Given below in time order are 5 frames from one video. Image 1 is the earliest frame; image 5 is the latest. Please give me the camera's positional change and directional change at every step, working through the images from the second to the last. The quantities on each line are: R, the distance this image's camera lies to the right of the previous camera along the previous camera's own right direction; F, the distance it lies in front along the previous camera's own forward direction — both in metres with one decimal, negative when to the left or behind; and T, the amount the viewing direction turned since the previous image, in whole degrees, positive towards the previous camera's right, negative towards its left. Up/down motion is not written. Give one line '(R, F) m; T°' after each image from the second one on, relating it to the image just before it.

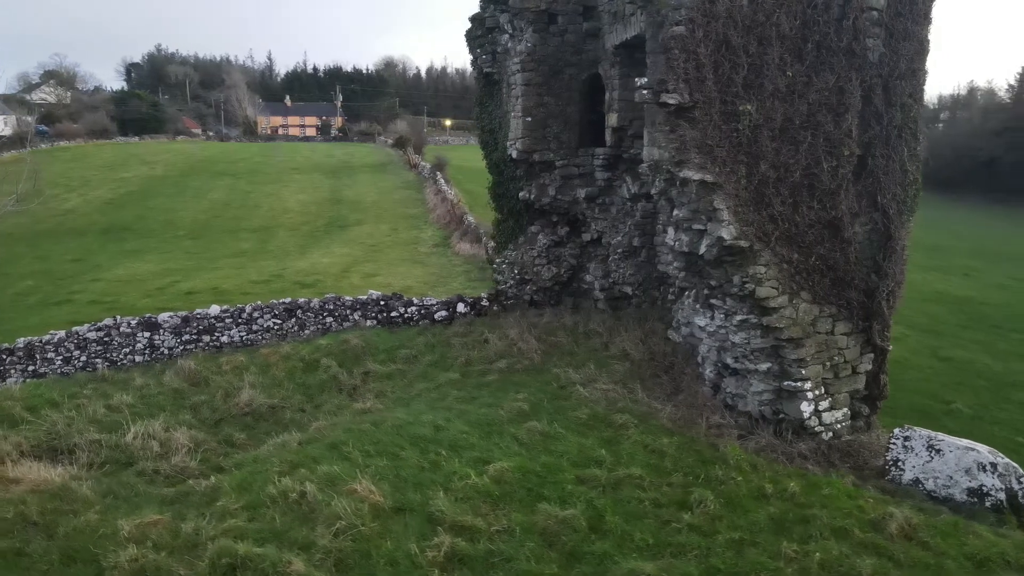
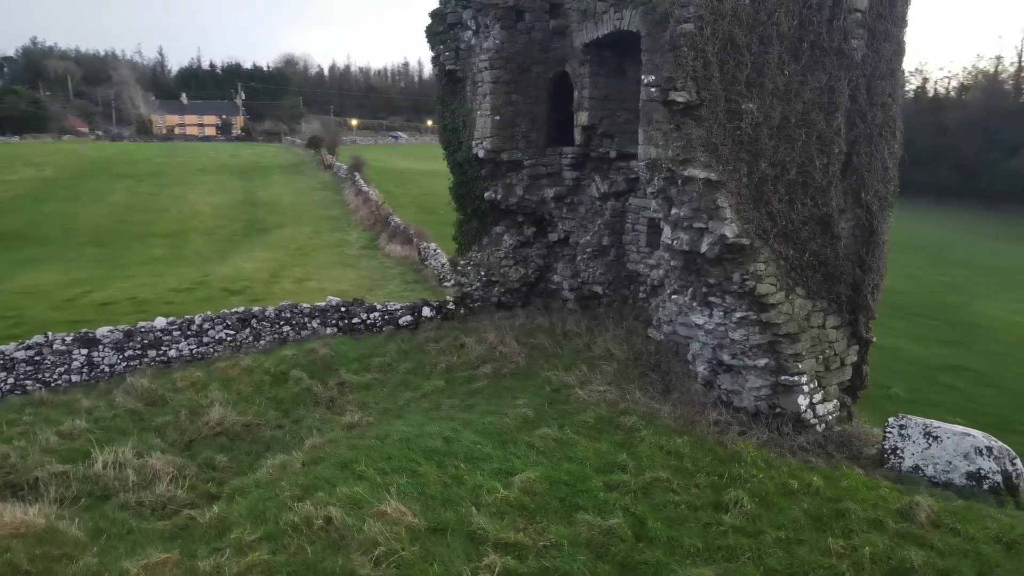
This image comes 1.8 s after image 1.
(-0.9, +0.3) m; +7°
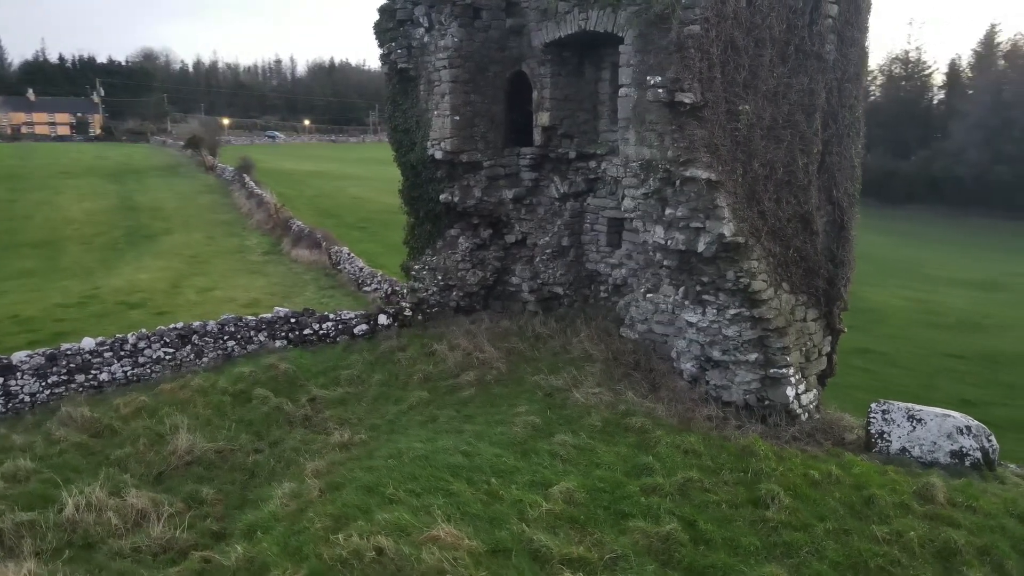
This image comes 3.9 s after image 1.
(-1.1, +0.3) m; +9°
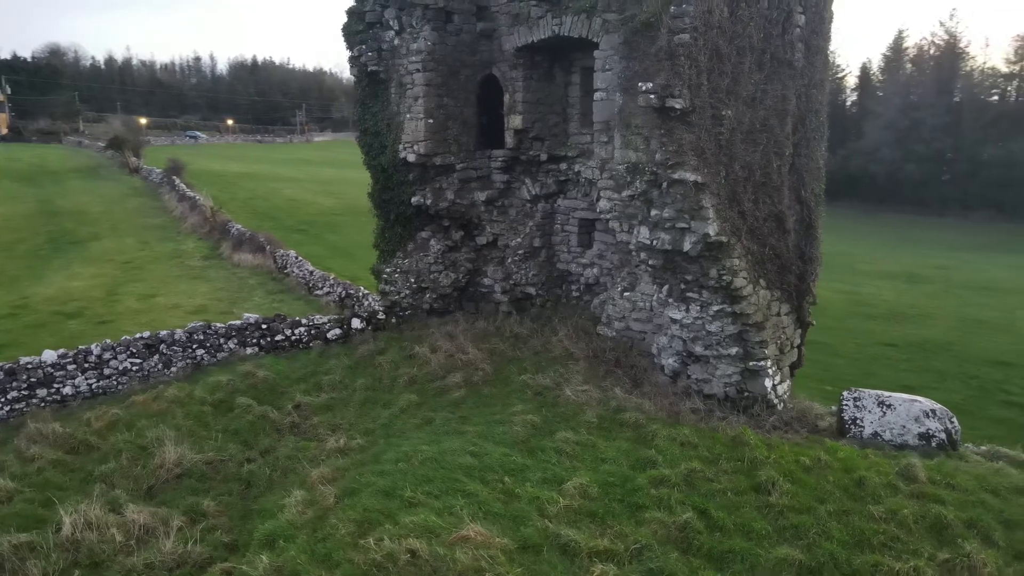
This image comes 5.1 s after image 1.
(-0.6, -0.1) m; +5°
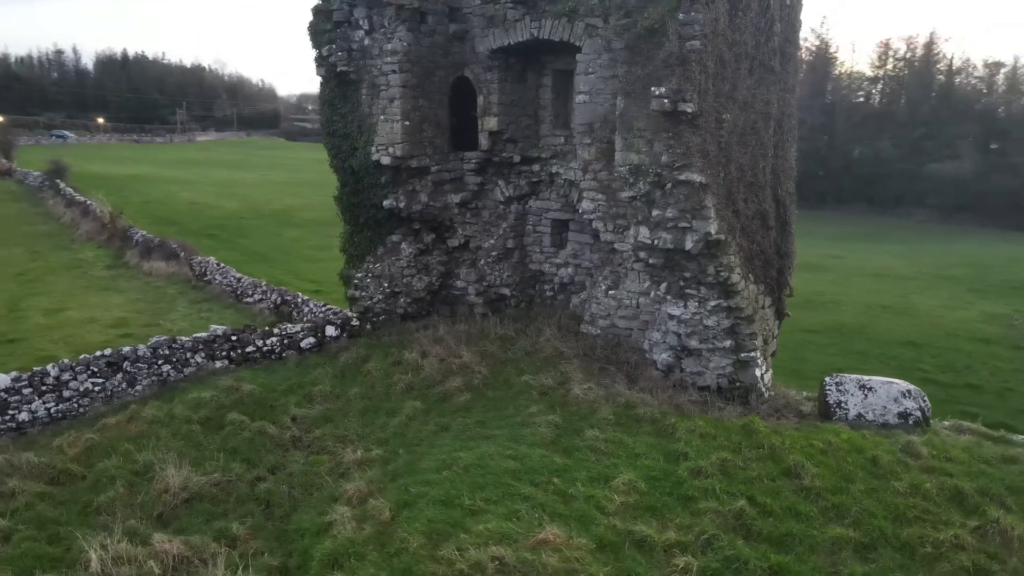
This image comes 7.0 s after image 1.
(-1.2, +0.1) m; +8°
